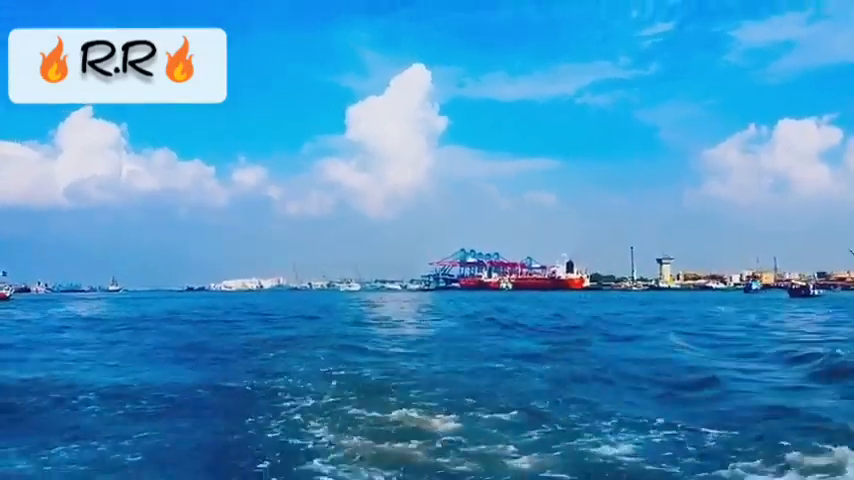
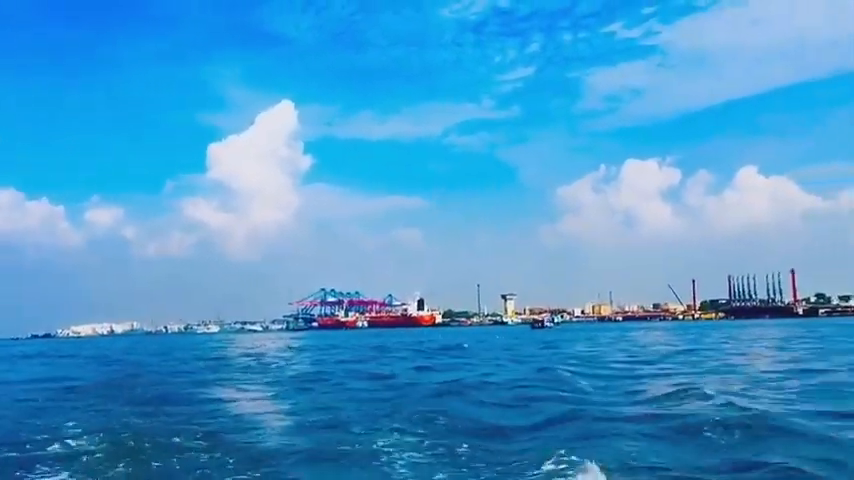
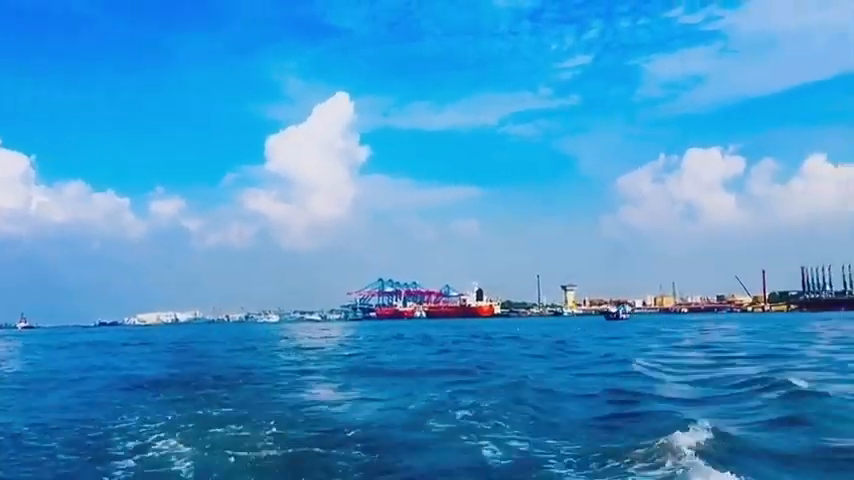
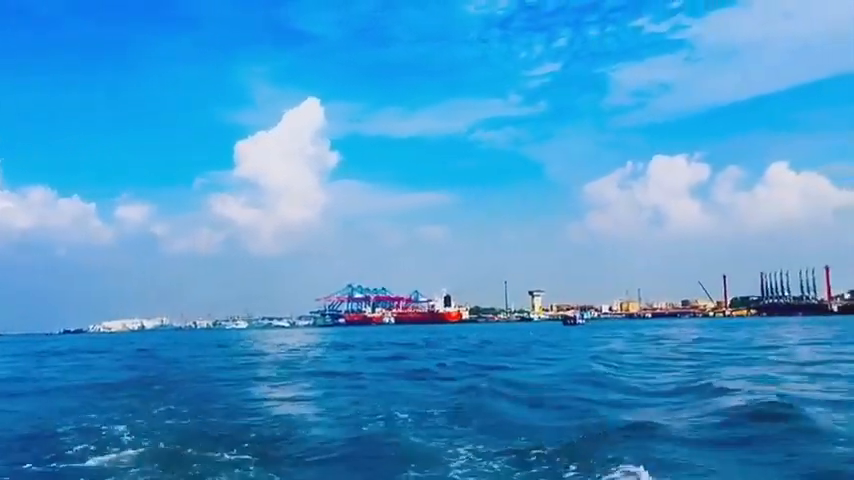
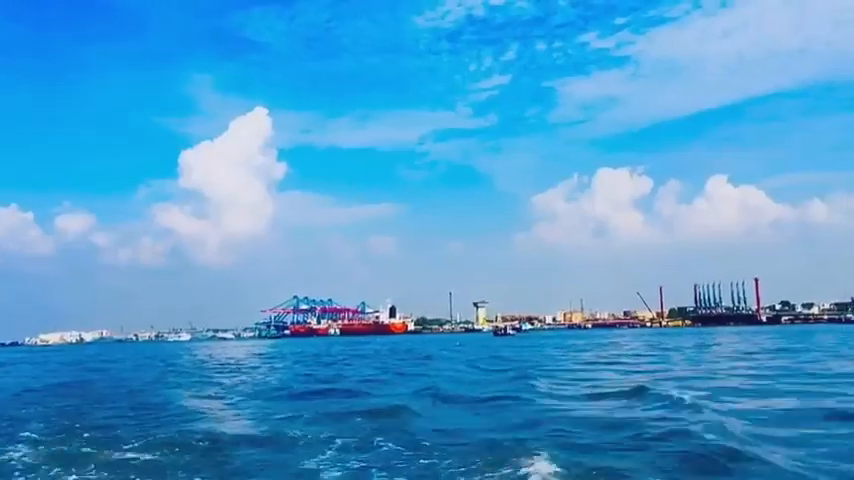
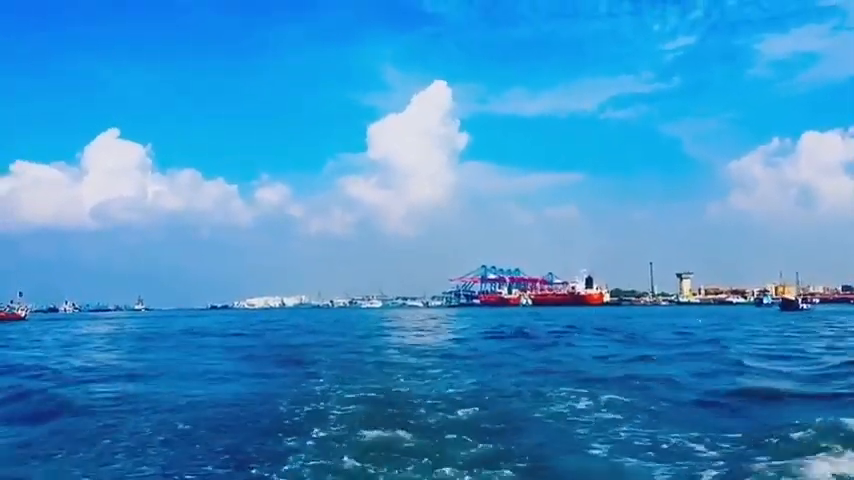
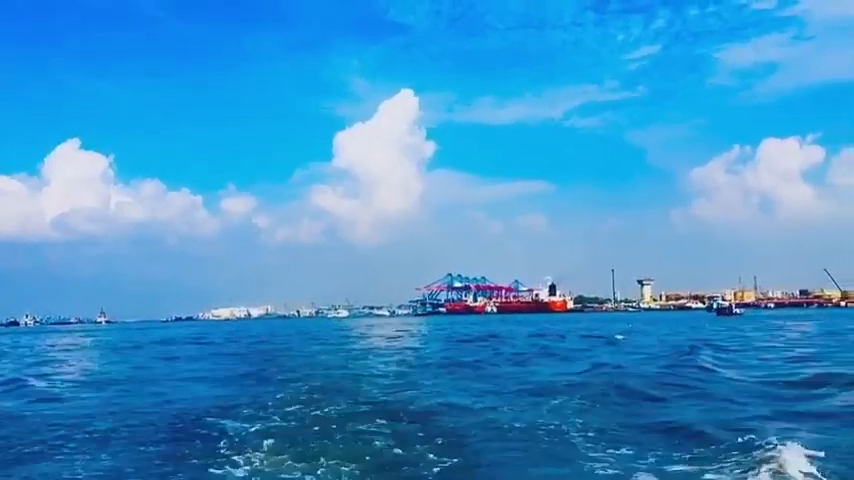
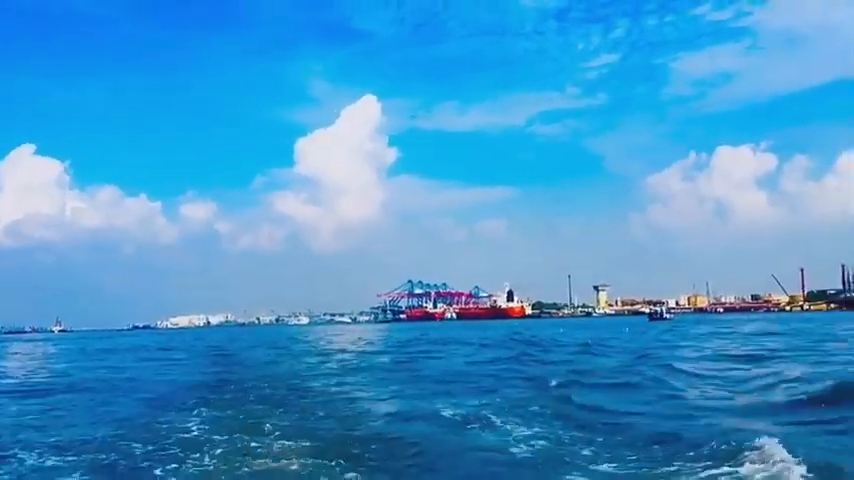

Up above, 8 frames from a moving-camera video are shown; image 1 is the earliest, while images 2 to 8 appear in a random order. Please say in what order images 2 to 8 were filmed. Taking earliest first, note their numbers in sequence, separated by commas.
6, 7, 8, 3, 4, 2, 5
